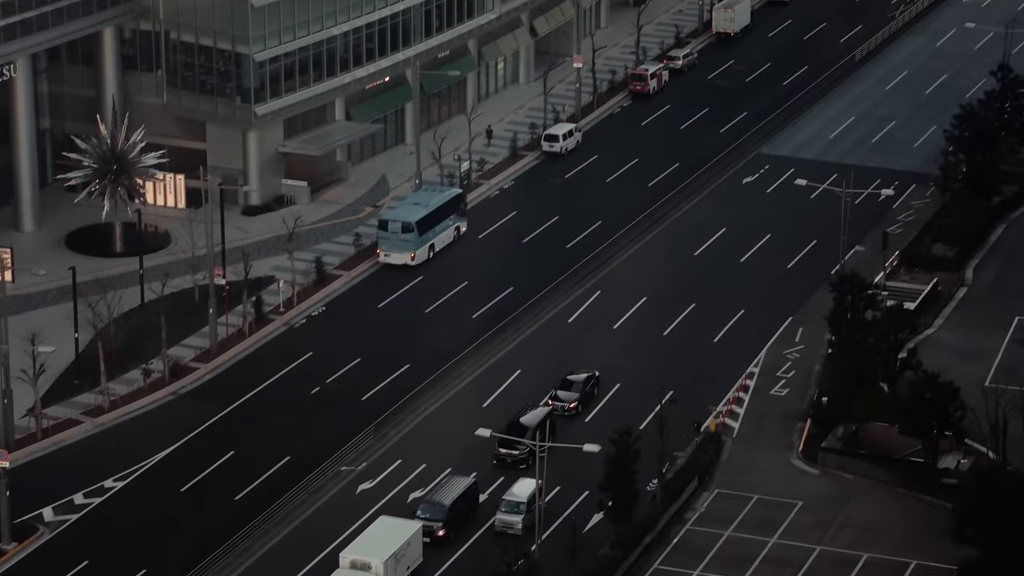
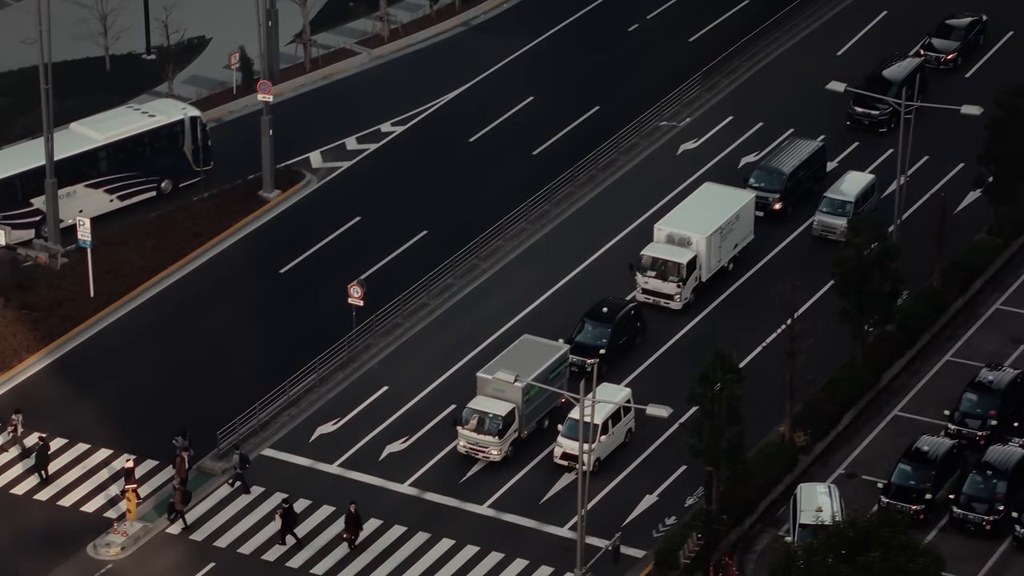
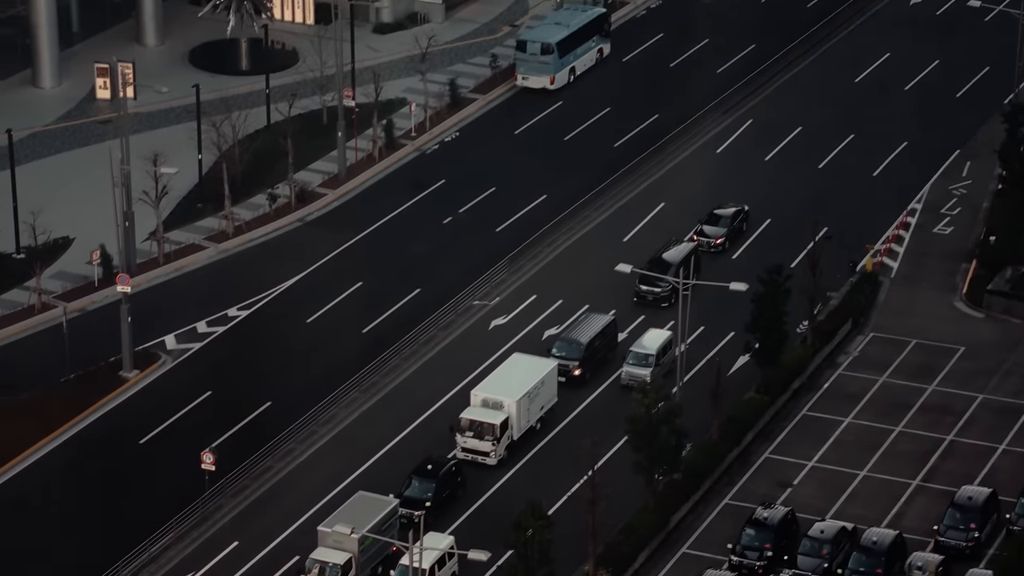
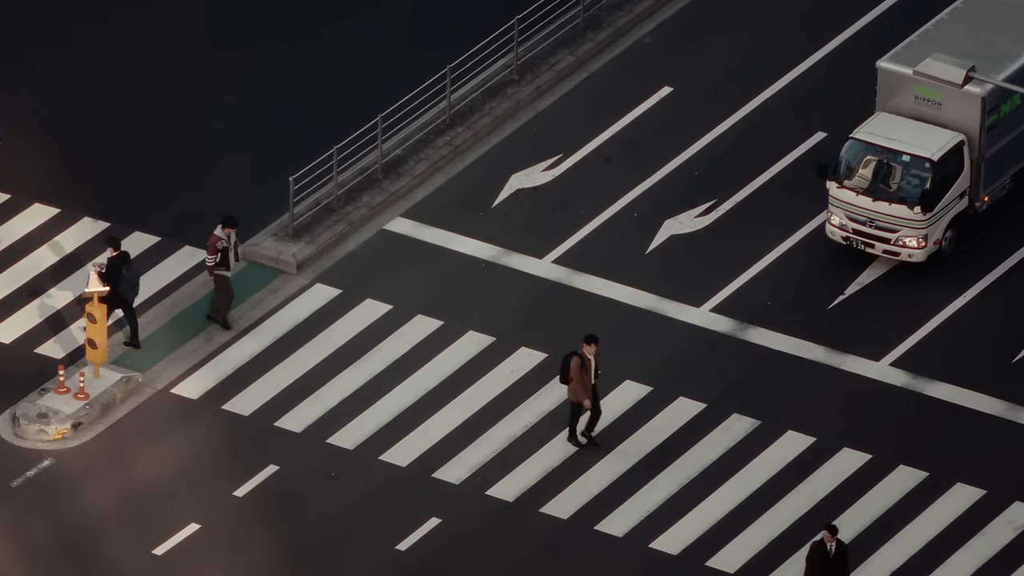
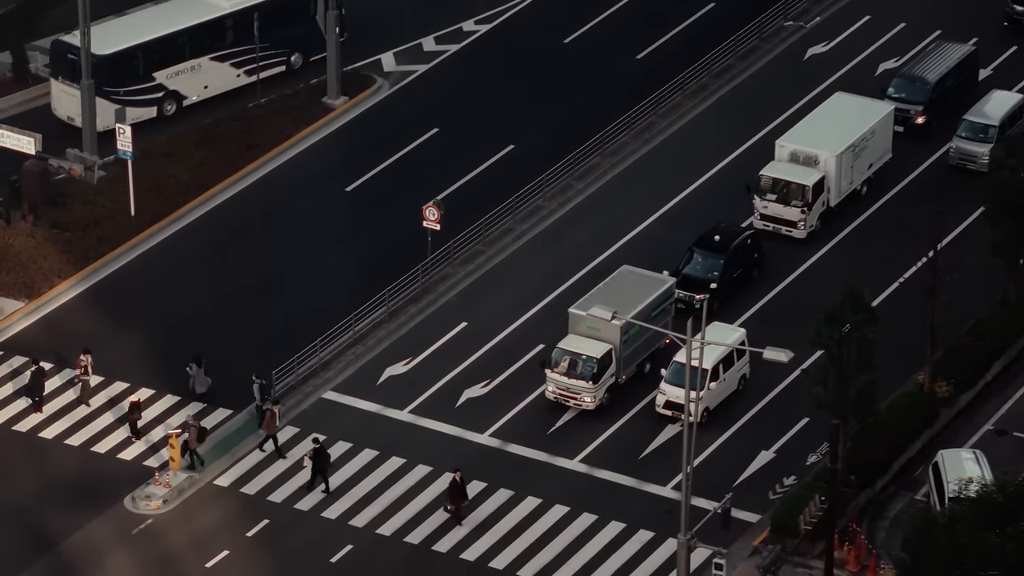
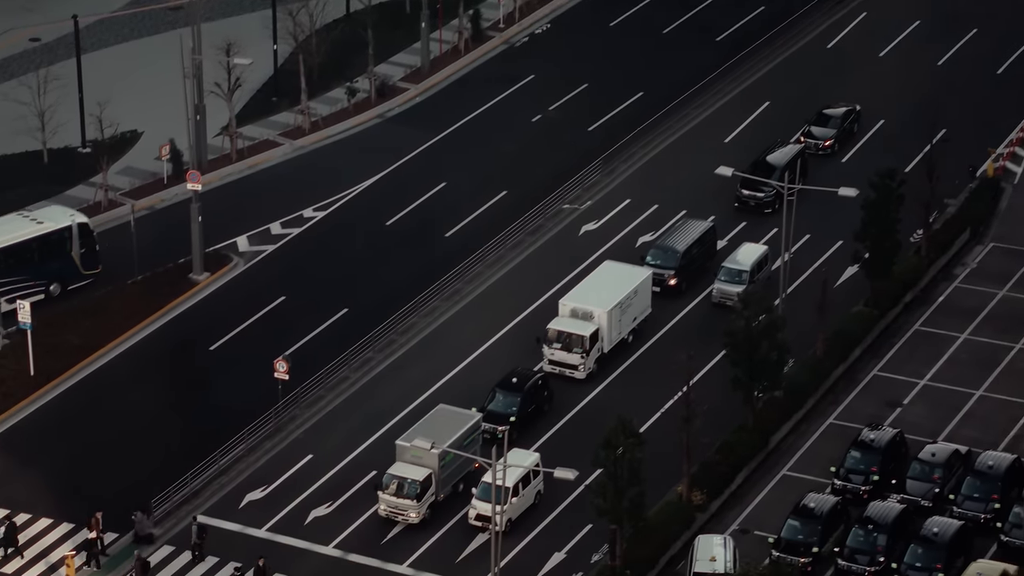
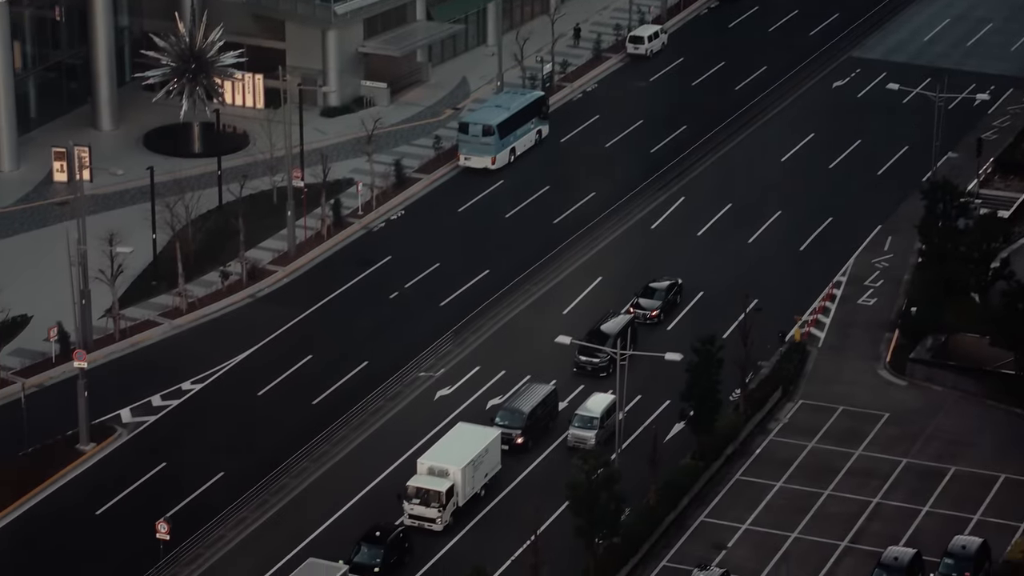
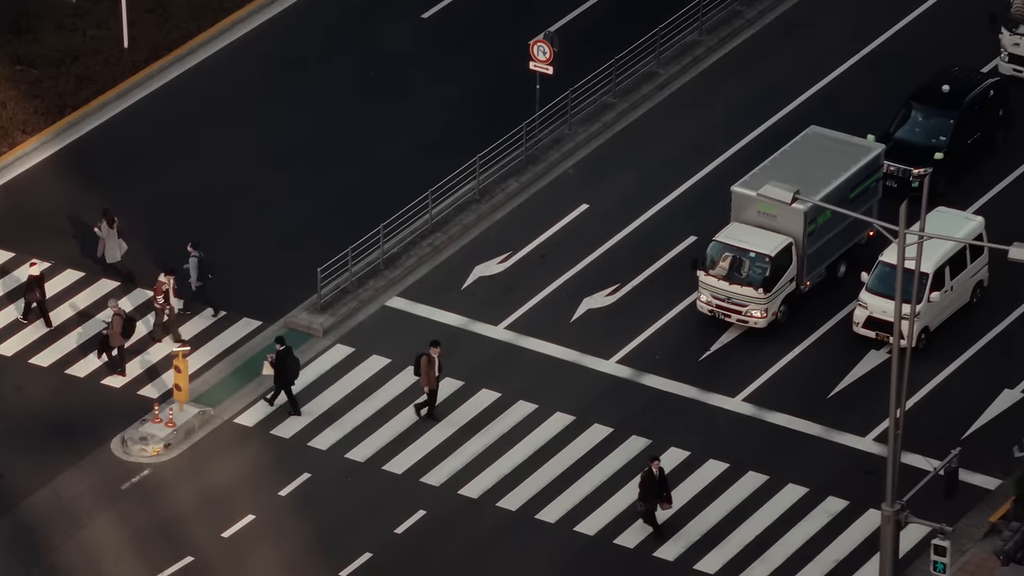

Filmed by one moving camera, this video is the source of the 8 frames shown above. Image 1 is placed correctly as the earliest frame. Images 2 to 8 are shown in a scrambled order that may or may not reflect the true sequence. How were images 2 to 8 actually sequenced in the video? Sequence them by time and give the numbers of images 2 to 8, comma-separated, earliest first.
7, 3, 6, 2, 5, 8, 4
